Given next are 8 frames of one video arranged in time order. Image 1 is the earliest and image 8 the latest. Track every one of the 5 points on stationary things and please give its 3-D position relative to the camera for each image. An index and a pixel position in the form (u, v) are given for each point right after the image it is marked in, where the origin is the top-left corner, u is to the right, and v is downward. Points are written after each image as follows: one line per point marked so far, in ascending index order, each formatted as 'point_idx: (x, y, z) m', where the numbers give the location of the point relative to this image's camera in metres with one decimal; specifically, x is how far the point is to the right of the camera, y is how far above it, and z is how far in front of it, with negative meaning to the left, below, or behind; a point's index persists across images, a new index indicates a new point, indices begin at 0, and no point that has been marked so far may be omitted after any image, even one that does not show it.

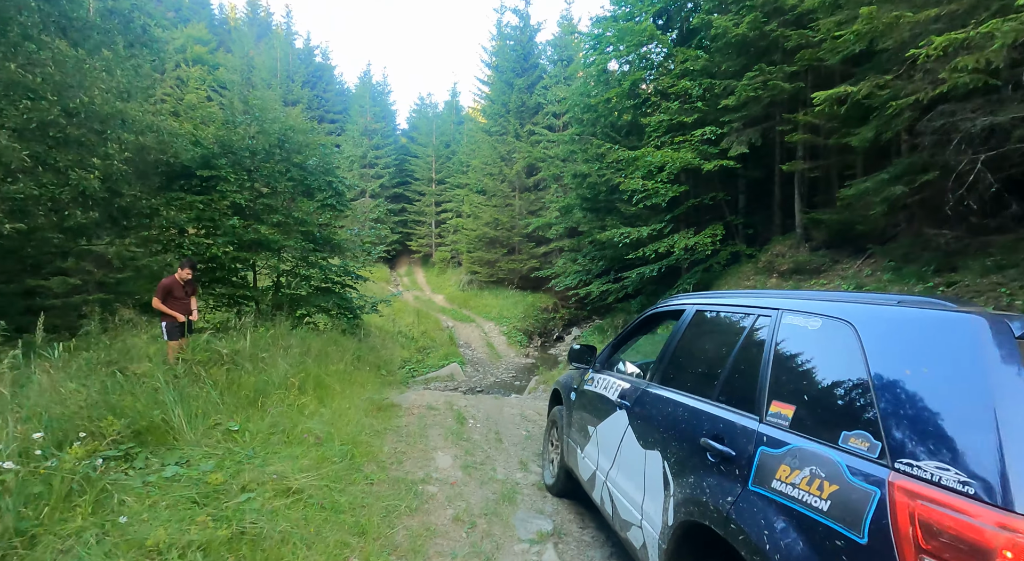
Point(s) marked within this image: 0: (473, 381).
0: (-1.2, -3.1, +17.4) m
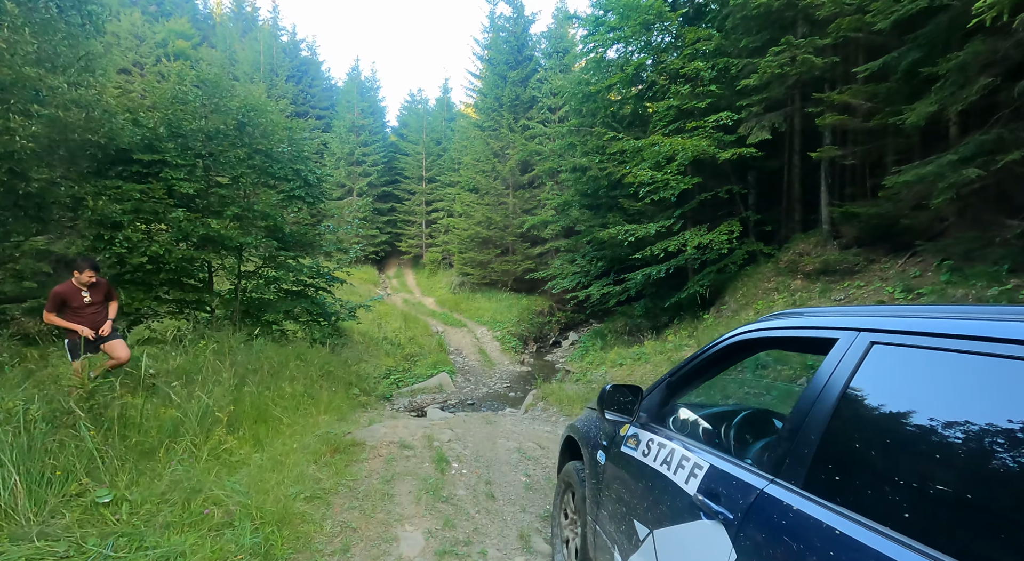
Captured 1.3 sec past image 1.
0: (-1.4, -3.2, +16.0) m
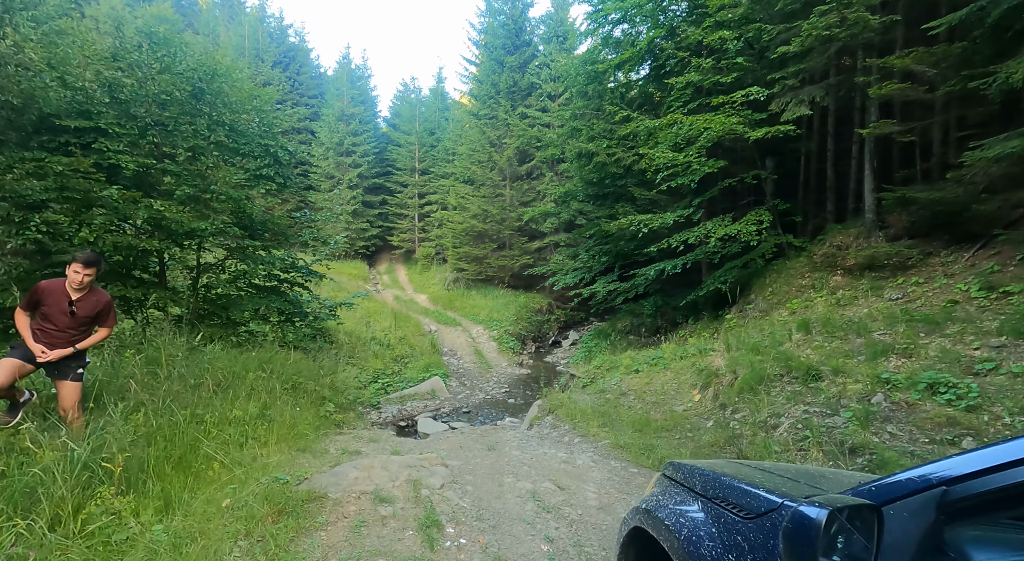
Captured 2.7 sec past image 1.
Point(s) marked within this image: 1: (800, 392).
0: (-1.4, -3.1, +14.6) m
1: (+3.5, -1.4, +6.8) m
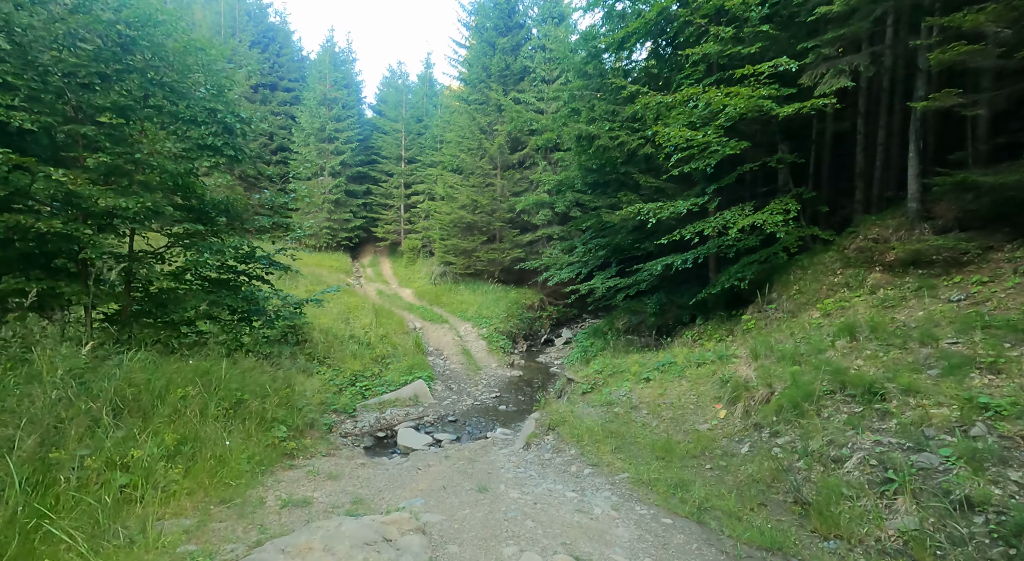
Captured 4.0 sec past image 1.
0: (-1.6, -2.9, +13.2) m
1: (+3.5, -1.3, +5.6) m
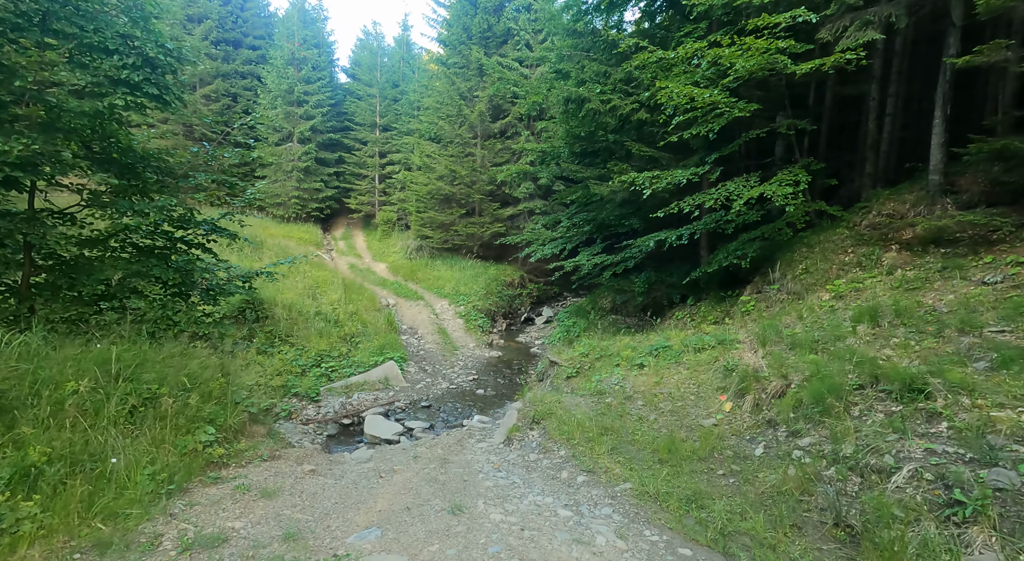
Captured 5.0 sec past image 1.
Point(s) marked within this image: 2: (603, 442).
0: (-2.1, -2.3, +12.2) m
1: (+3.3, -1.1, +4.7) m
2: (+1.0, -1.7, +6.0) m
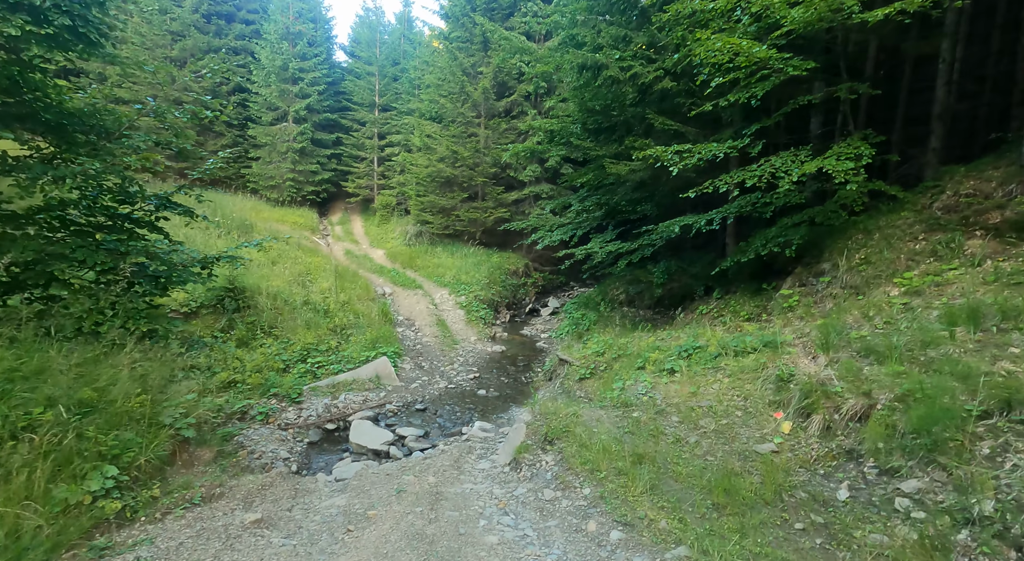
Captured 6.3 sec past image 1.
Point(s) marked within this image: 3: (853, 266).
0: (-2.0, -2.1, +11.0) m
1: (+3.4, -1.1, +3.4) m
2: (+1.0, -1.6, +4.7) m
3: (+4.7, +0.2, +7.7) m
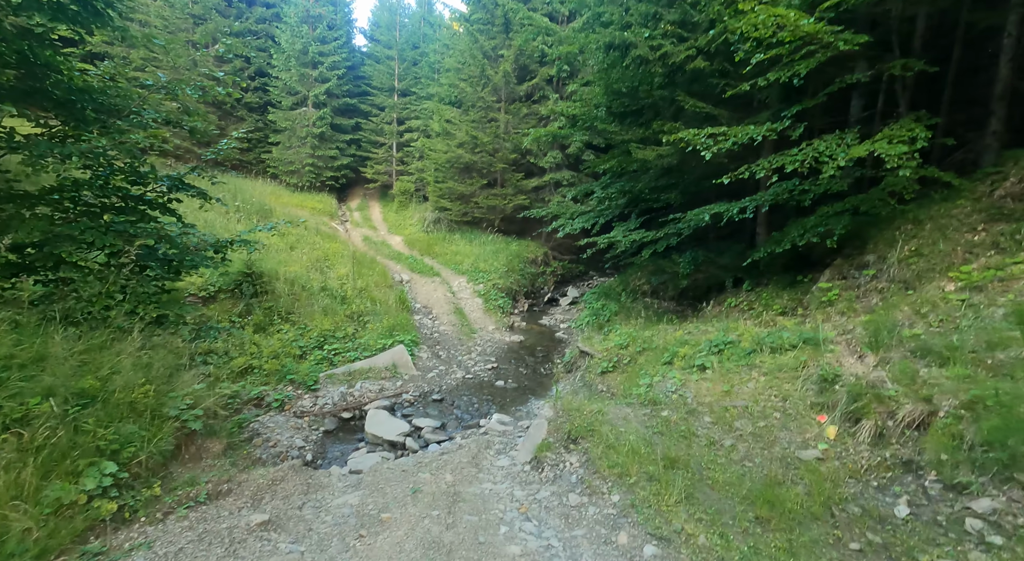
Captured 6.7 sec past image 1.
0: (-1.6, -1.9, +10.7) m
1: (+3.5, -1.1, +3.0) m
2: (+1.2, -1.6, +4.3) m
3: (+5.0, +0.3, +7.1) m
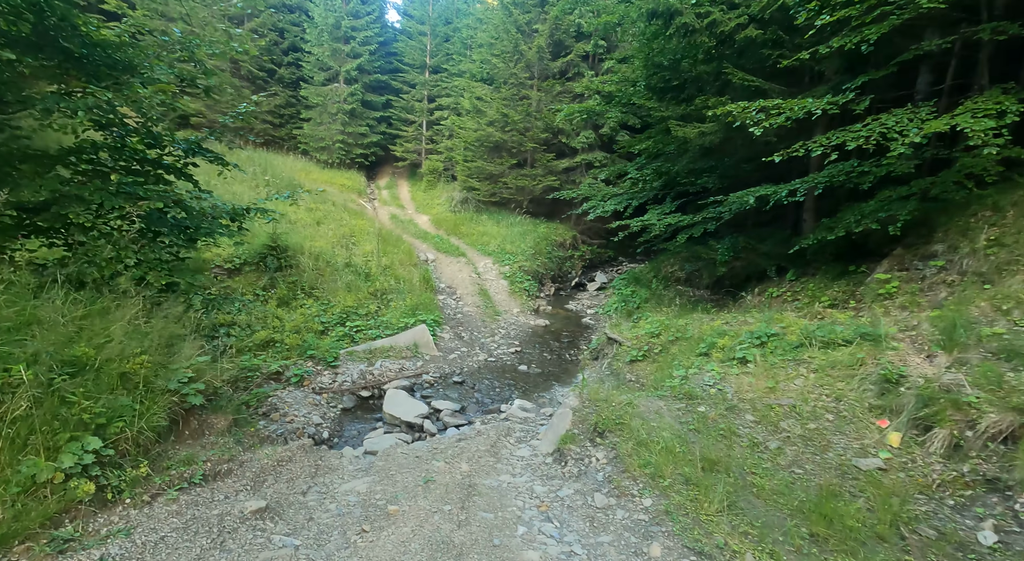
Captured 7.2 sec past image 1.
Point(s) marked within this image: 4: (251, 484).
0: (-1.2, -1.5, +10.4) m
1: (+3.6, -1.1, +2.4) m
2: (+1.4, -1.4, +3.8) m
3: (+5.3, +0.3, +6.4) m
4: (-2.0, -1.6, +4.3) m
